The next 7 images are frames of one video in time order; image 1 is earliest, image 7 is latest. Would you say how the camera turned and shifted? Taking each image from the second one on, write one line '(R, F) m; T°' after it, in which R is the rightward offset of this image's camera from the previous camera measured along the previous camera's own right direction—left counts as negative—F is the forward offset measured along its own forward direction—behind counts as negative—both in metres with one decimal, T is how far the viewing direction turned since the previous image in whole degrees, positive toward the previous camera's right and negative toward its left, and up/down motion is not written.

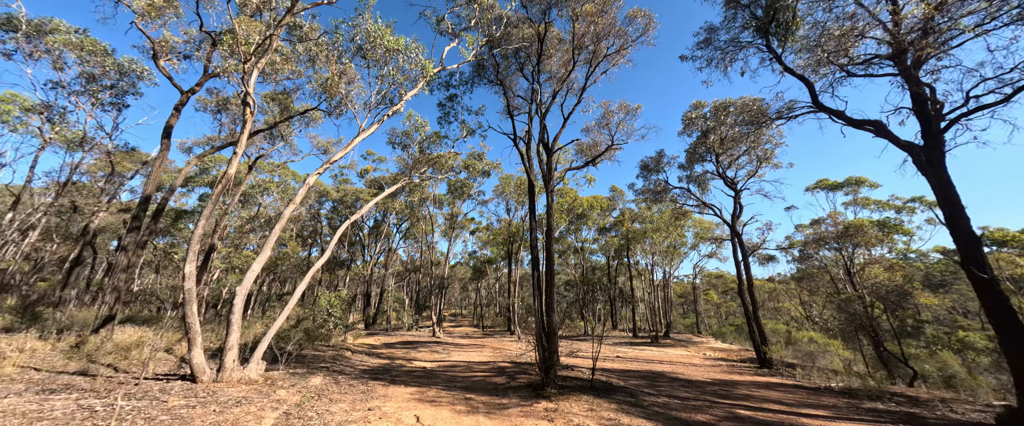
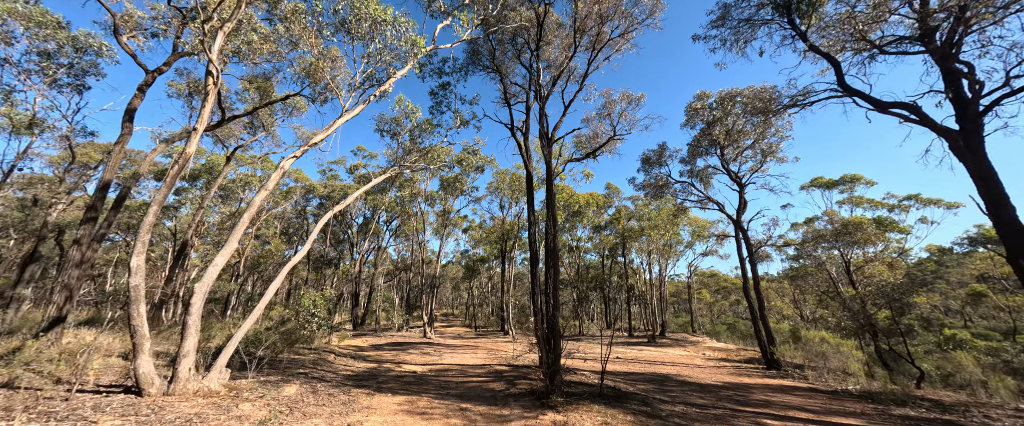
(-0.2, +0.6) m; +2°
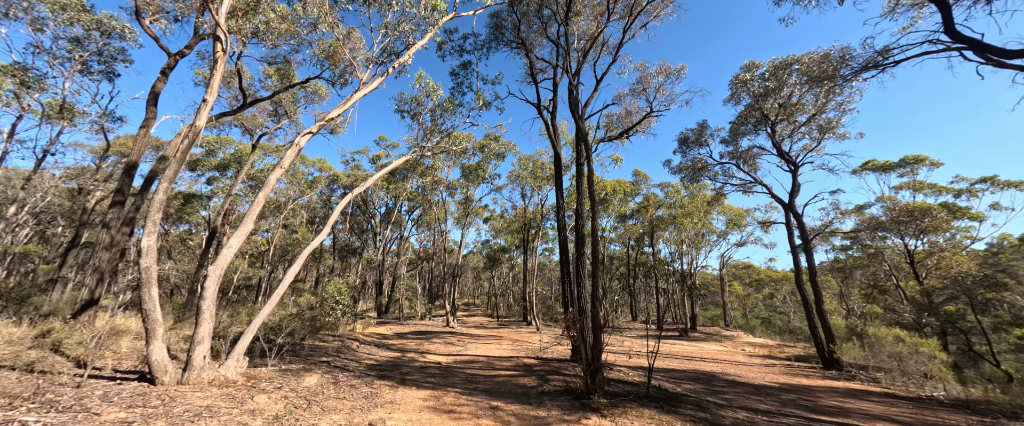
(-0.2, +0.6) m; -3°
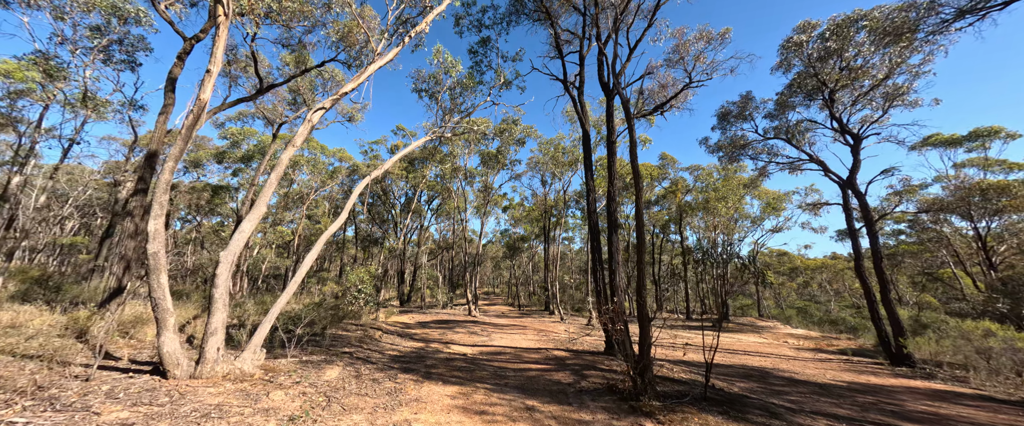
(-0.2, +0.5) m; -3°
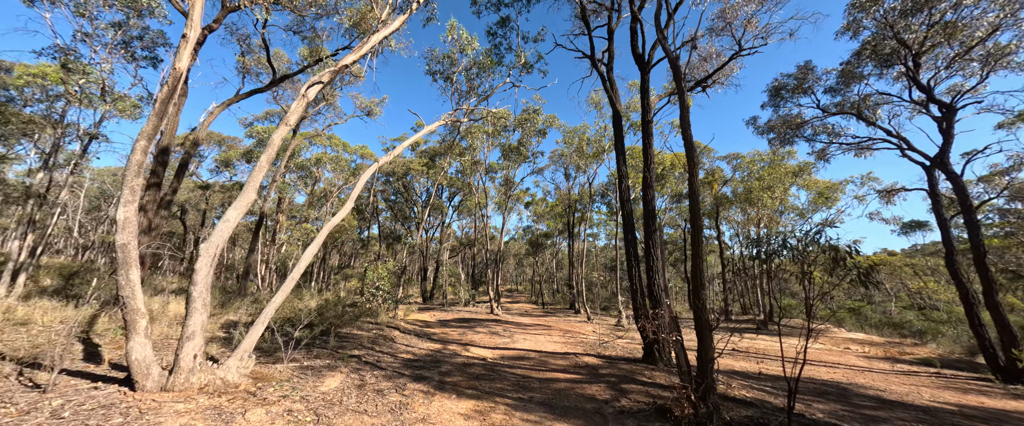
(0.0, +0.8) m; -4°
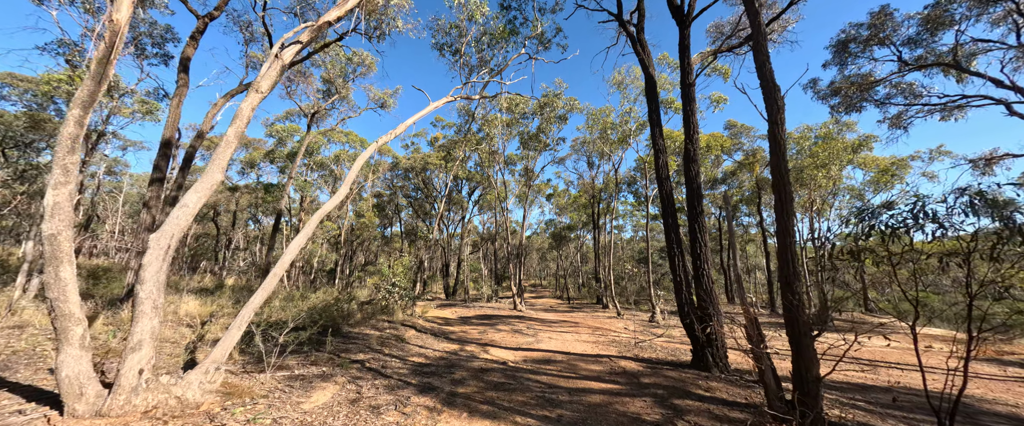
(0.0, +0.9) m; -4°
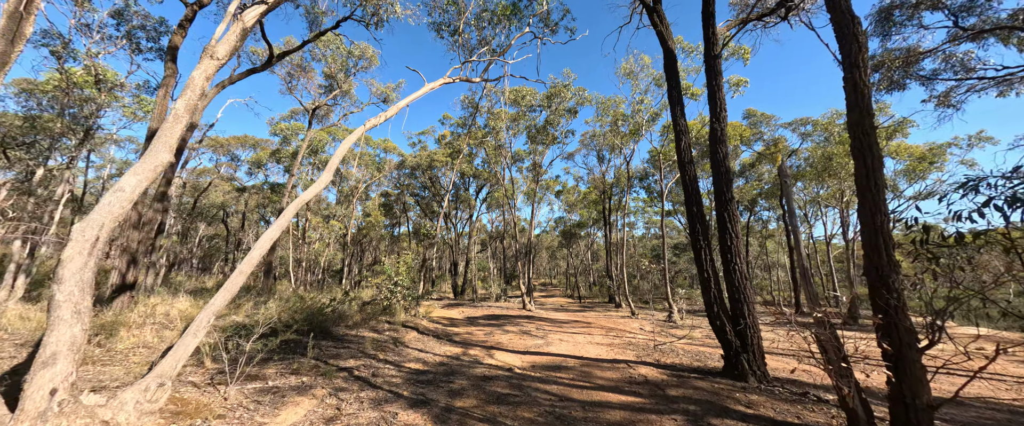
(+0.1, +0.6) m; -2°
